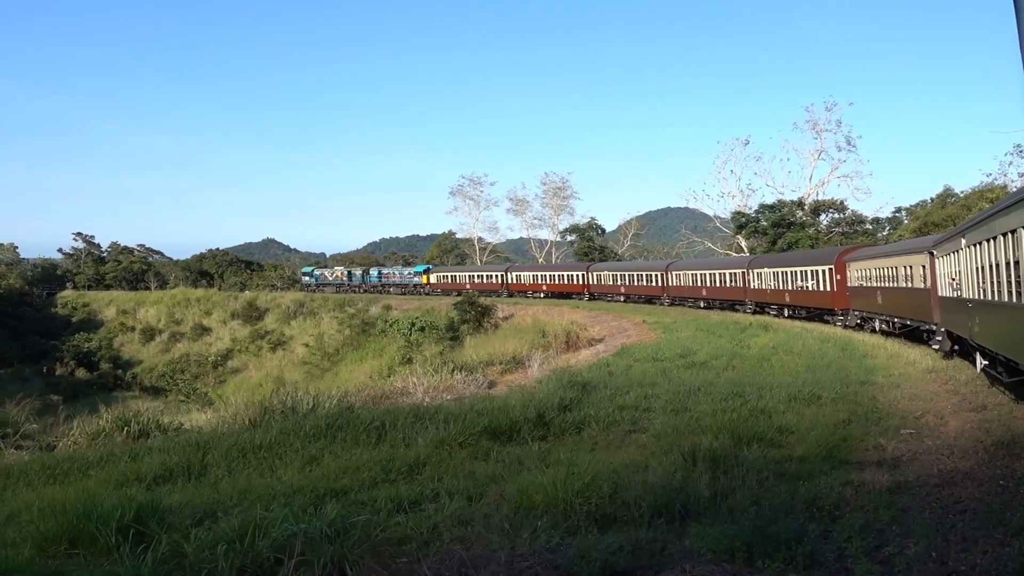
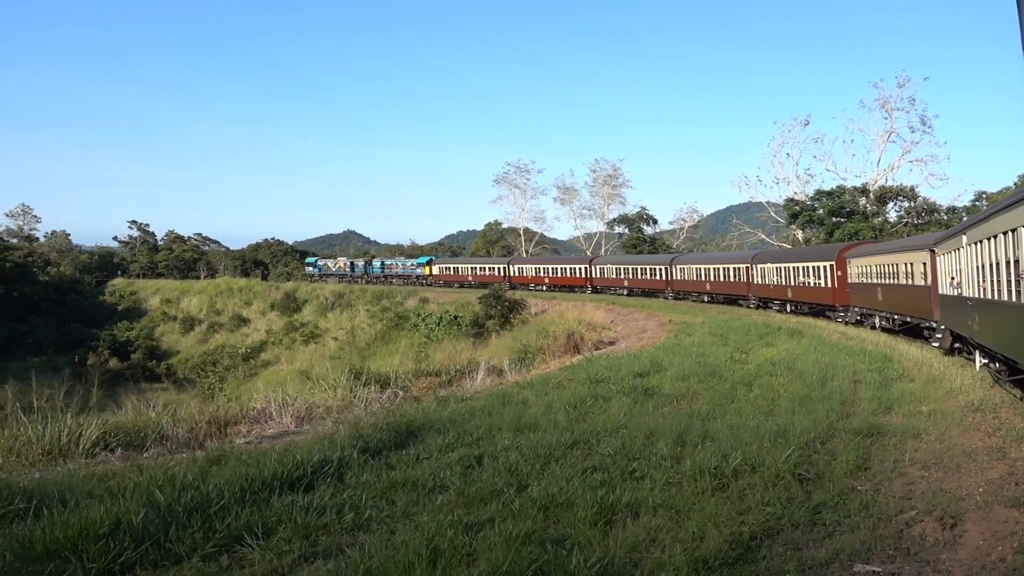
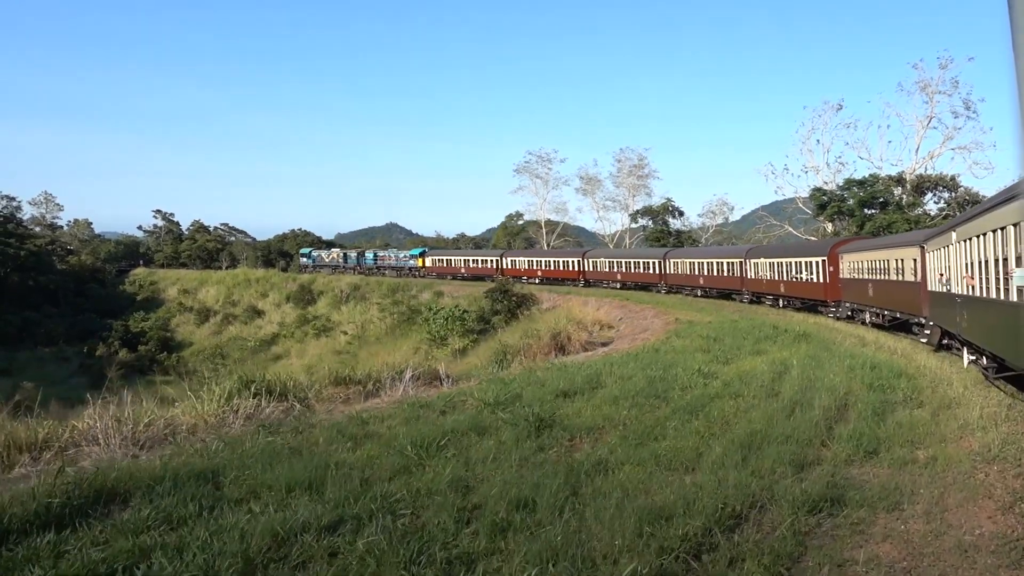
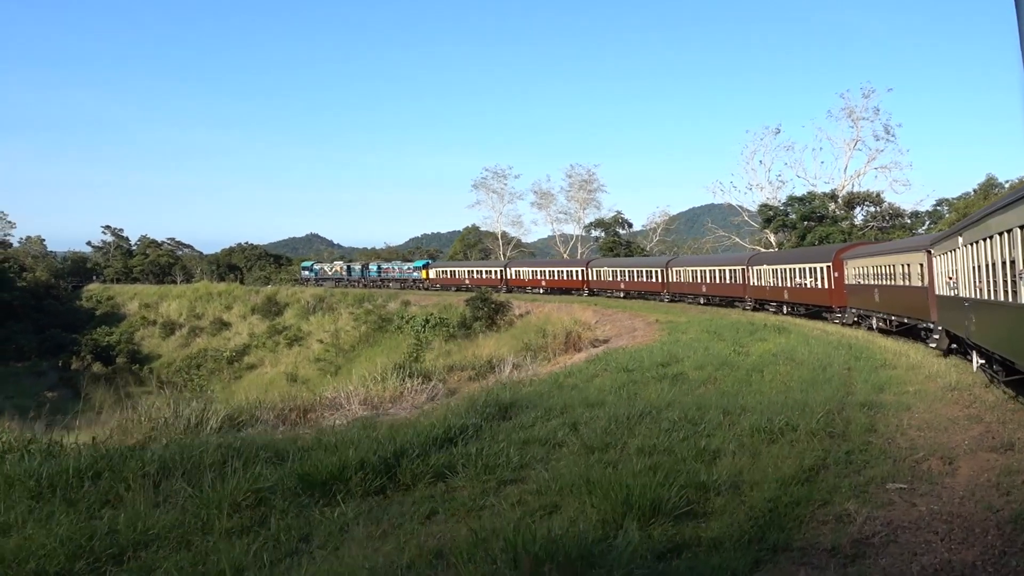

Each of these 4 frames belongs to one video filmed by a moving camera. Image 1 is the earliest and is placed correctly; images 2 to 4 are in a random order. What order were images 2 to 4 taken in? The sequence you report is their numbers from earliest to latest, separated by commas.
4, 2, 3
